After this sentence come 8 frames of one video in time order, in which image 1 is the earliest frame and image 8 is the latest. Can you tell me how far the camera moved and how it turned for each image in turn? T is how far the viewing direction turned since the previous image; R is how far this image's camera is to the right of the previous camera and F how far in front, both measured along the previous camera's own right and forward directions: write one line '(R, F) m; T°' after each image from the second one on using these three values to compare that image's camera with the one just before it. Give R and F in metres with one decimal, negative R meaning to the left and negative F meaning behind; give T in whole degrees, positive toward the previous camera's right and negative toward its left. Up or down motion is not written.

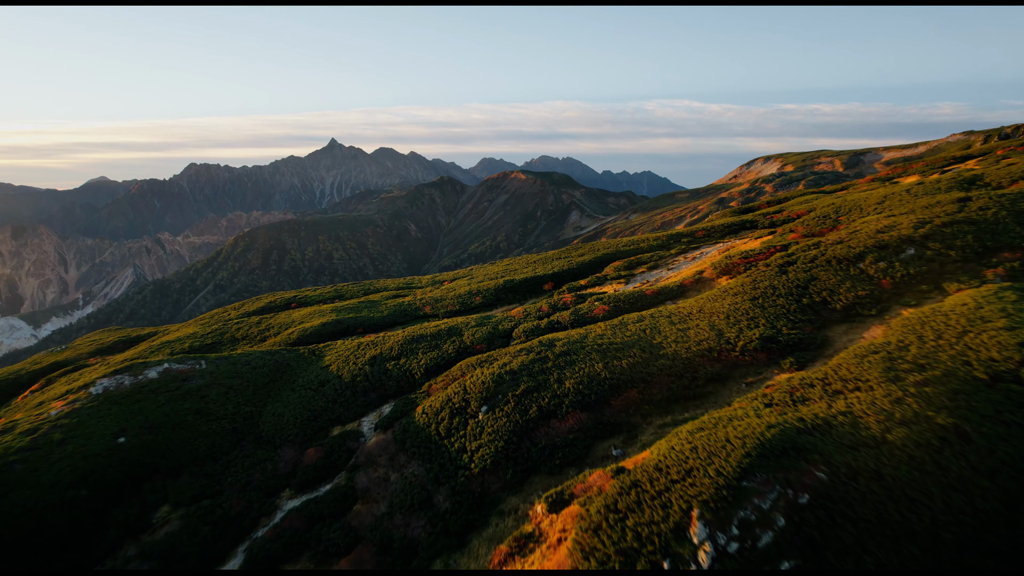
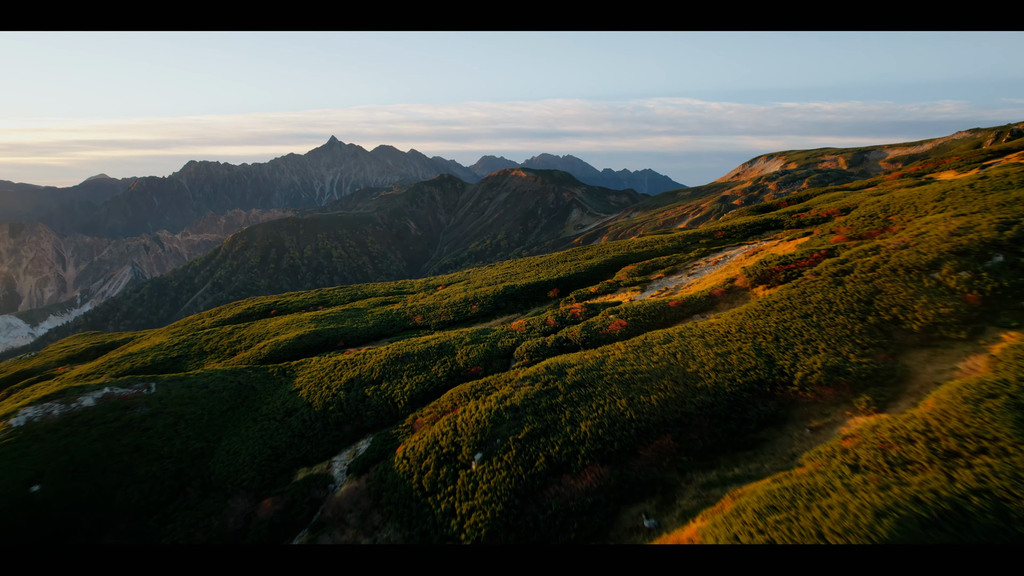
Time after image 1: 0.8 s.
(0.0, +4.0) m; 0°
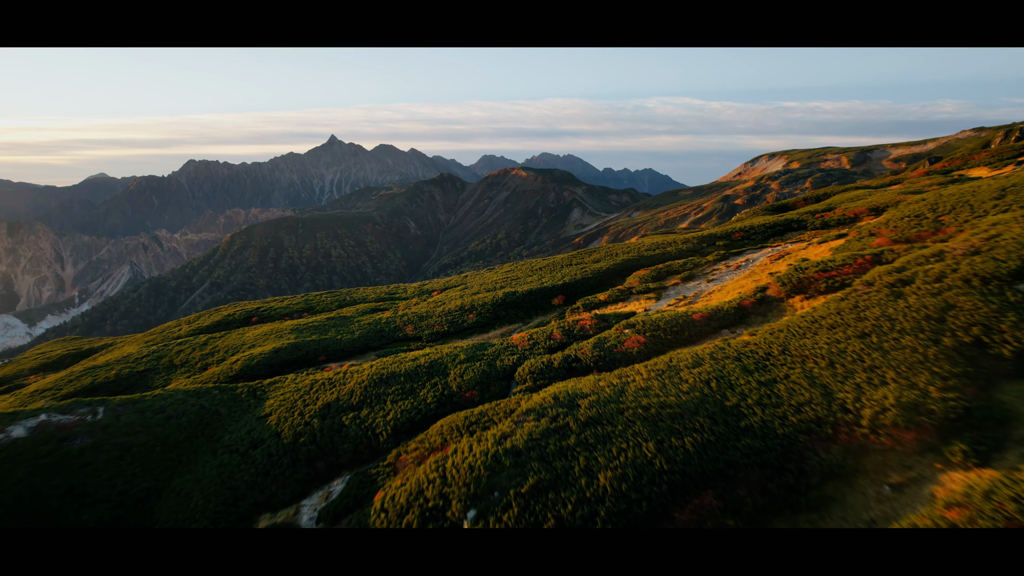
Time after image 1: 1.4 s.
(0.0, +3.1) m; 0°
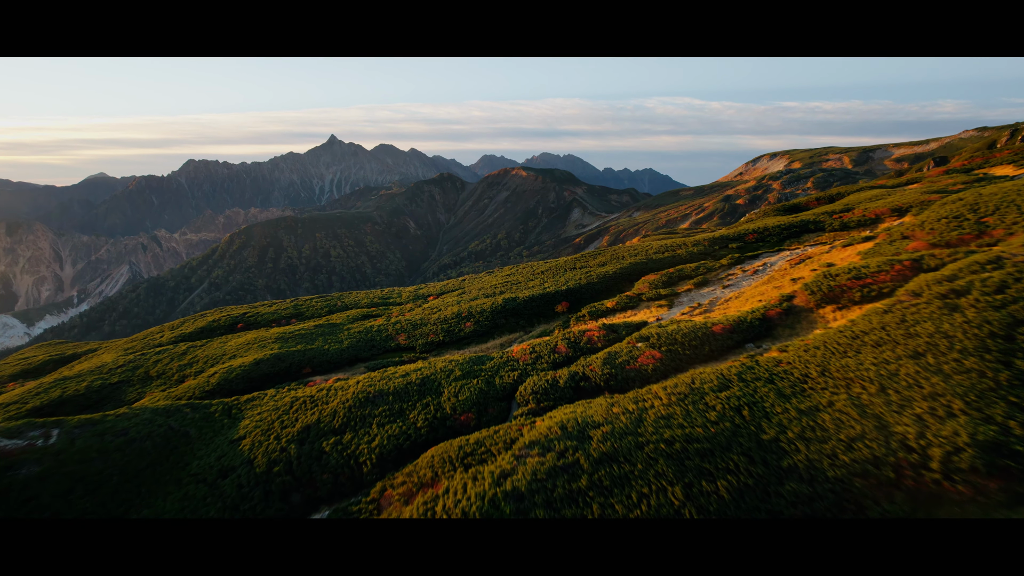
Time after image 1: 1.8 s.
(0.0, +2.1) m; 0°
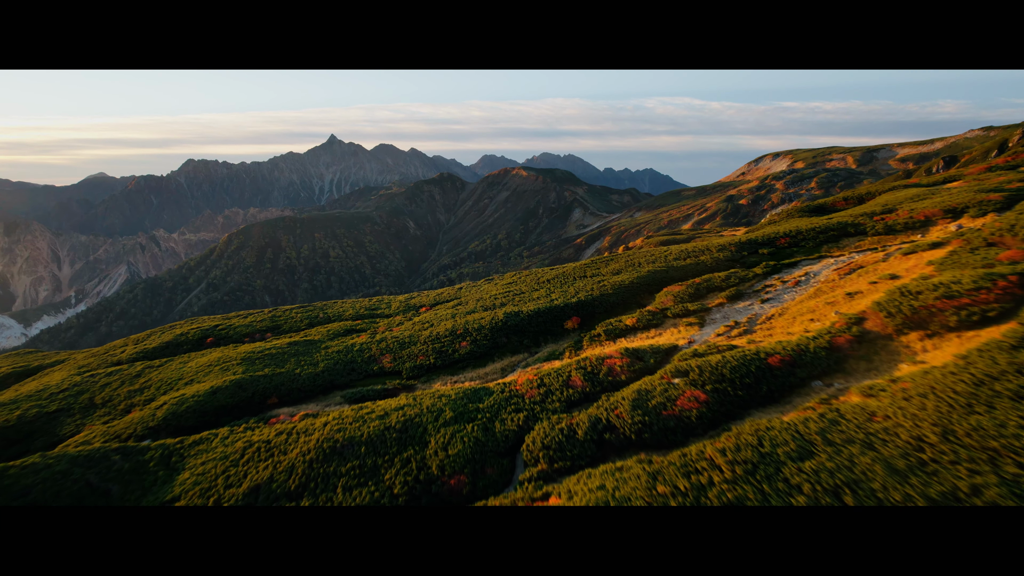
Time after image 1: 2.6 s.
(-0.1, +4.0) m; 0°
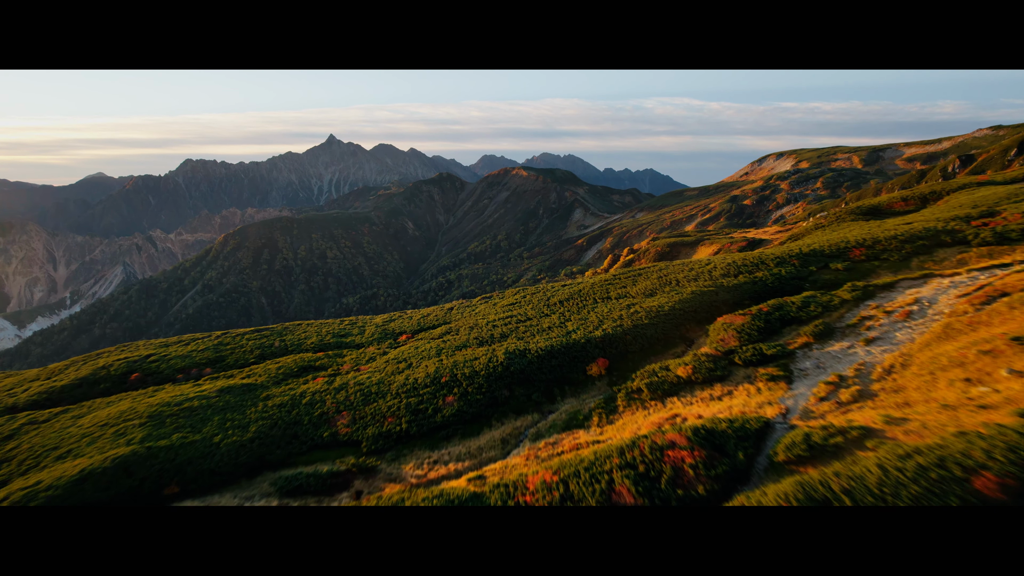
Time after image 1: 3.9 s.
(-0.1, +6.8) m; 0°
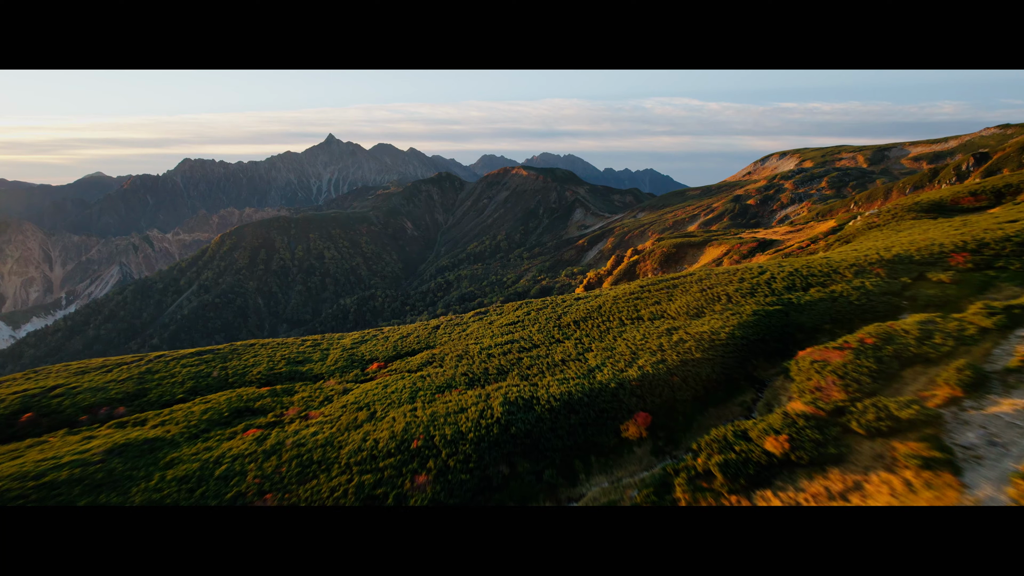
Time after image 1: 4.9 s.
(0.0, +5.8) m; 0°
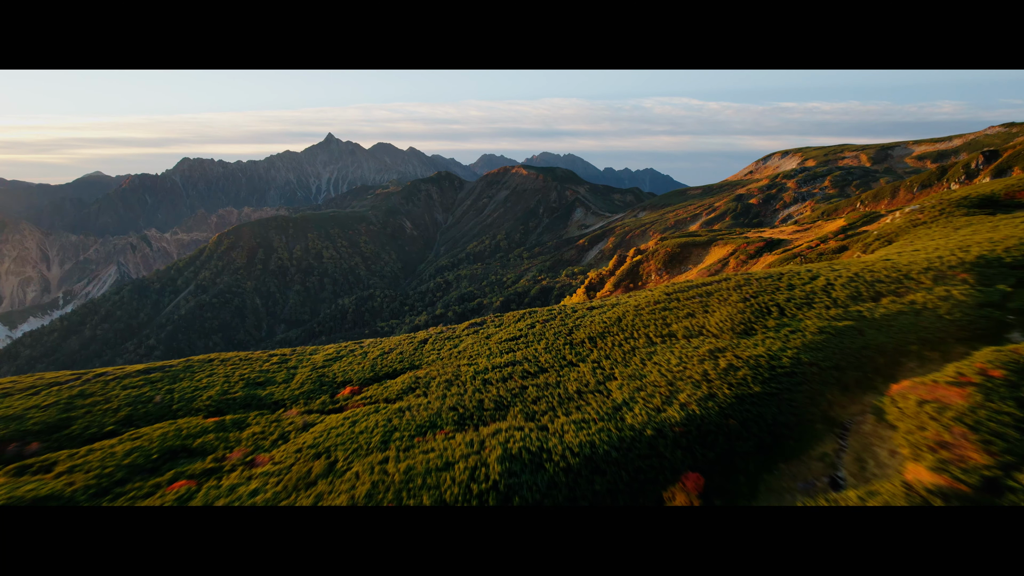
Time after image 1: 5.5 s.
(0.0, +3.7) m; 0°
